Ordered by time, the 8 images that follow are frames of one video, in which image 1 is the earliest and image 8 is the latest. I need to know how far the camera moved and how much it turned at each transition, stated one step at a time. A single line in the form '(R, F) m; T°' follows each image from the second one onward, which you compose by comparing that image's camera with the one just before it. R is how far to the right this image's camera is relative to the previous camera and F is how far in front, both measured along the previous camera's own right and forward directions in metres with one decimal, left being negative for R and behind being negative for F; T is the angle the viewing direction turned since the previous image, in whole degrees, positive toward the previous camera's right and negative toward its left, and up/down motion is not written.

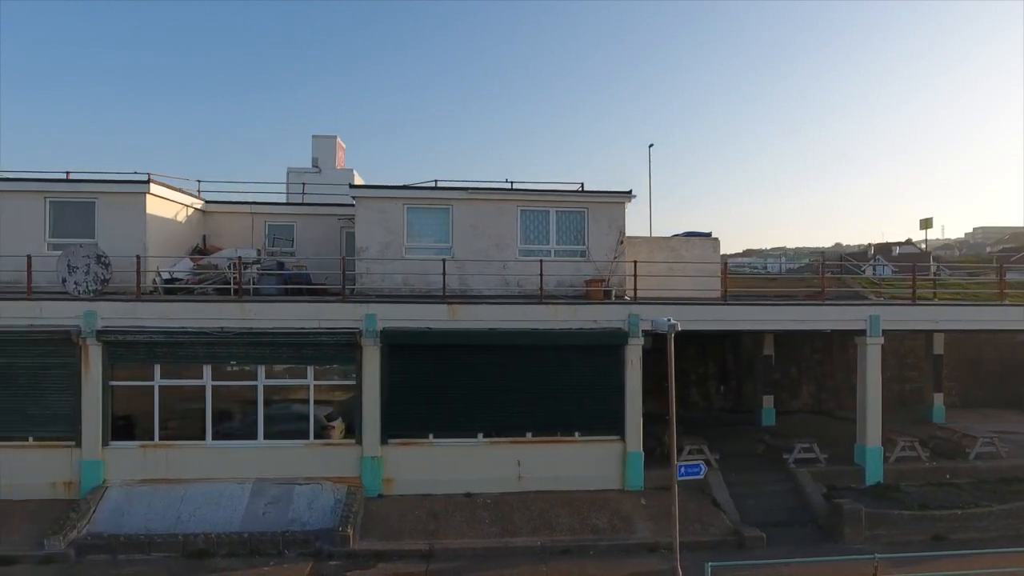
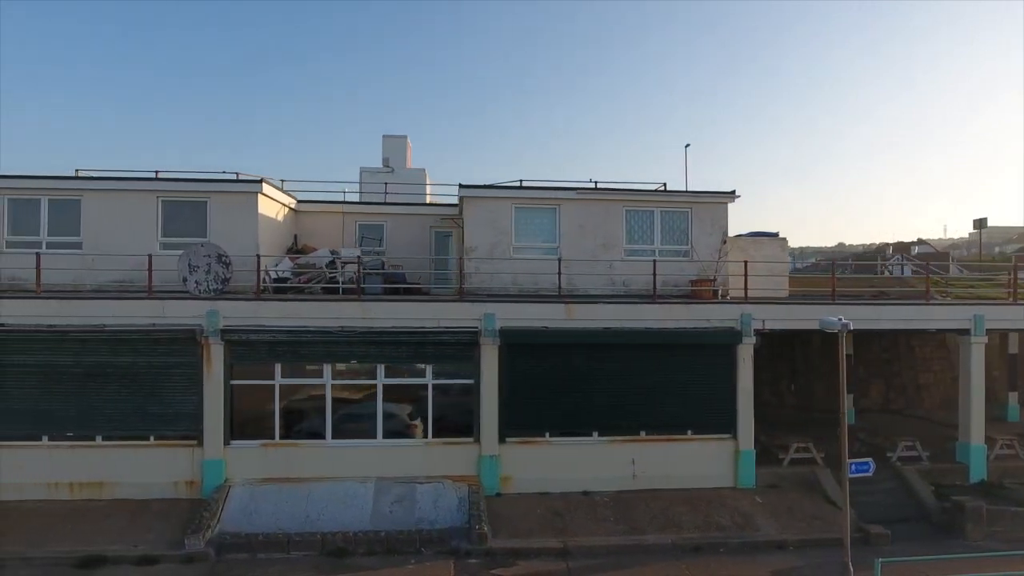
(-1.8, -0.1) m; +1°
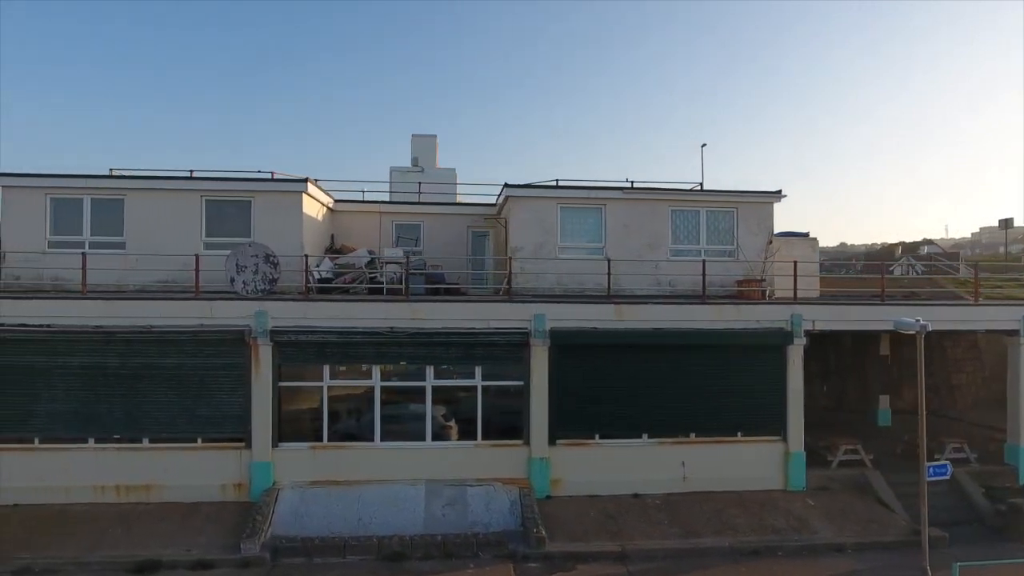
(-0.7, +0.1) m; 0°
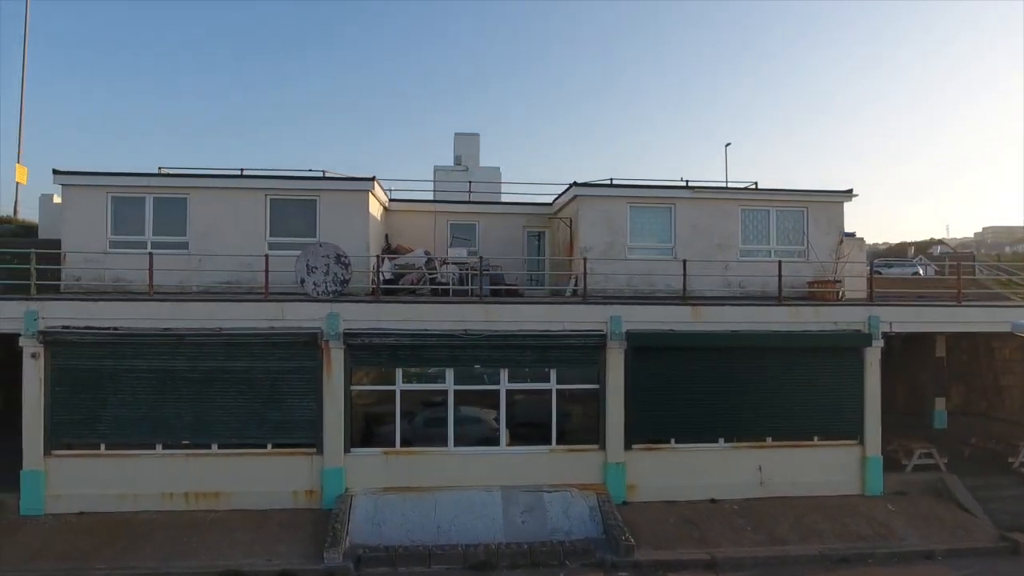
(-1.1, +0.3) m; 0°
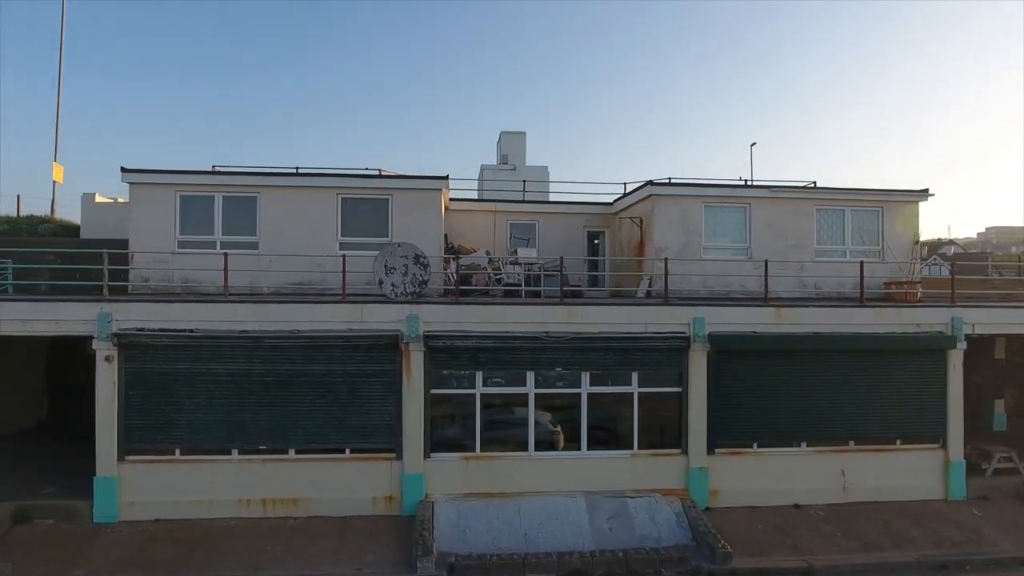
(-1.2, +0.3) m; 0°
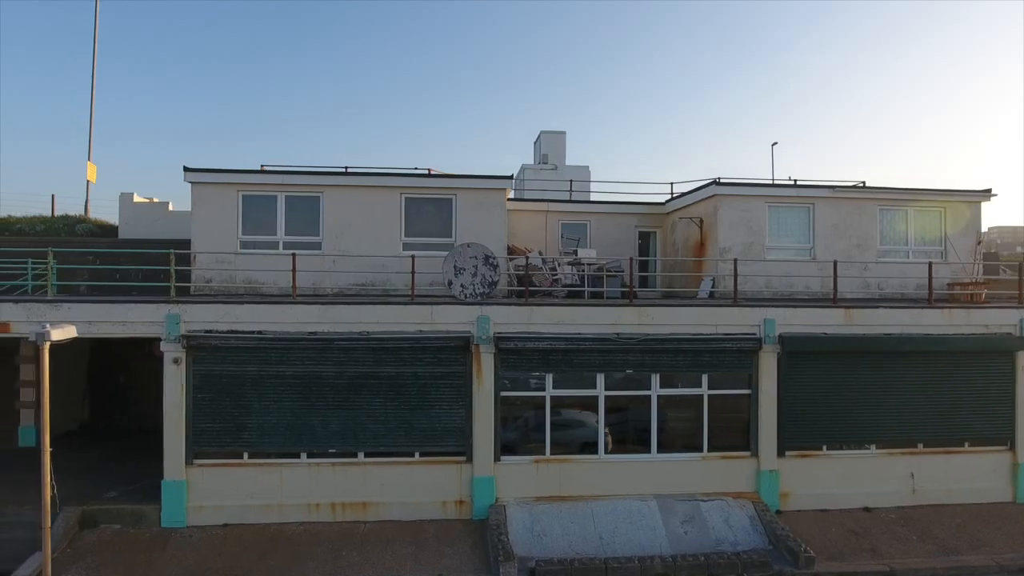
(-1.0, +0.2) m; 0°
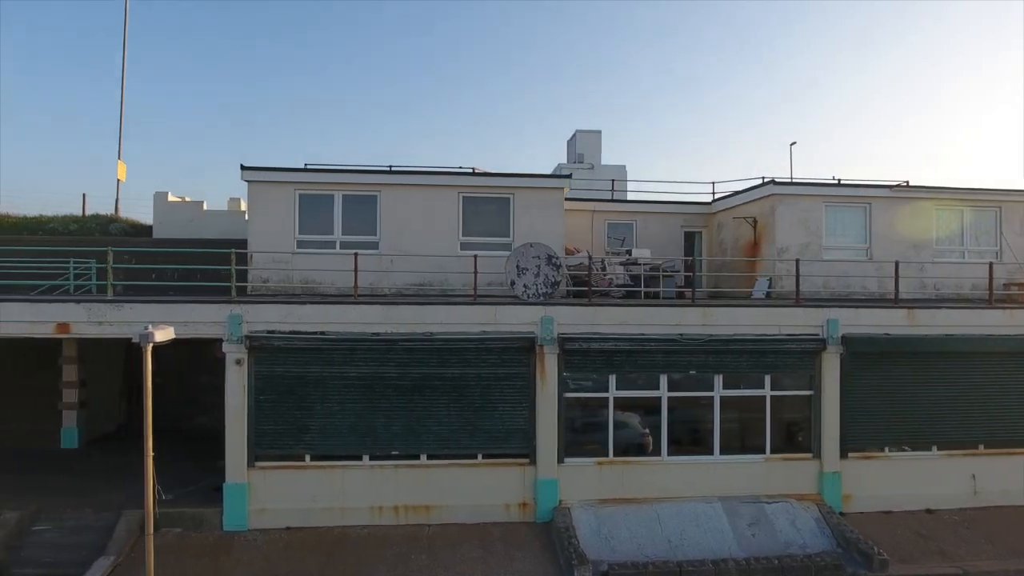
(-0.9, +0.1) m; 0°
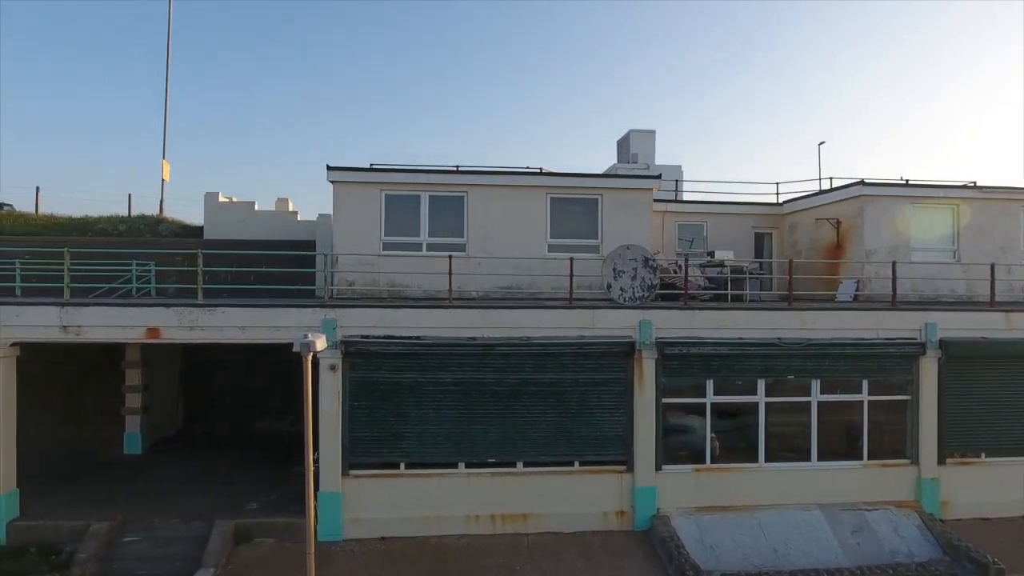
(-1.3, +0.3) m; +1°
